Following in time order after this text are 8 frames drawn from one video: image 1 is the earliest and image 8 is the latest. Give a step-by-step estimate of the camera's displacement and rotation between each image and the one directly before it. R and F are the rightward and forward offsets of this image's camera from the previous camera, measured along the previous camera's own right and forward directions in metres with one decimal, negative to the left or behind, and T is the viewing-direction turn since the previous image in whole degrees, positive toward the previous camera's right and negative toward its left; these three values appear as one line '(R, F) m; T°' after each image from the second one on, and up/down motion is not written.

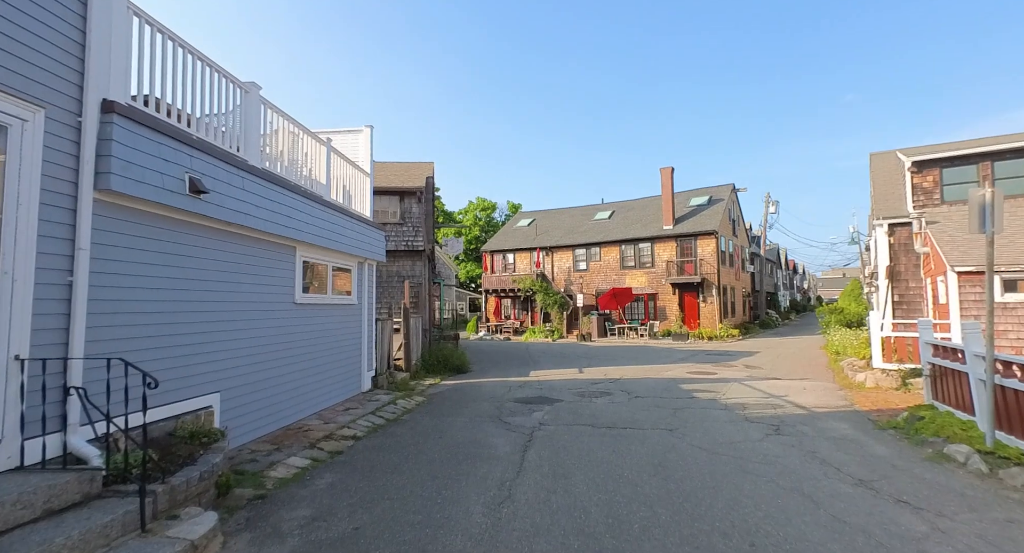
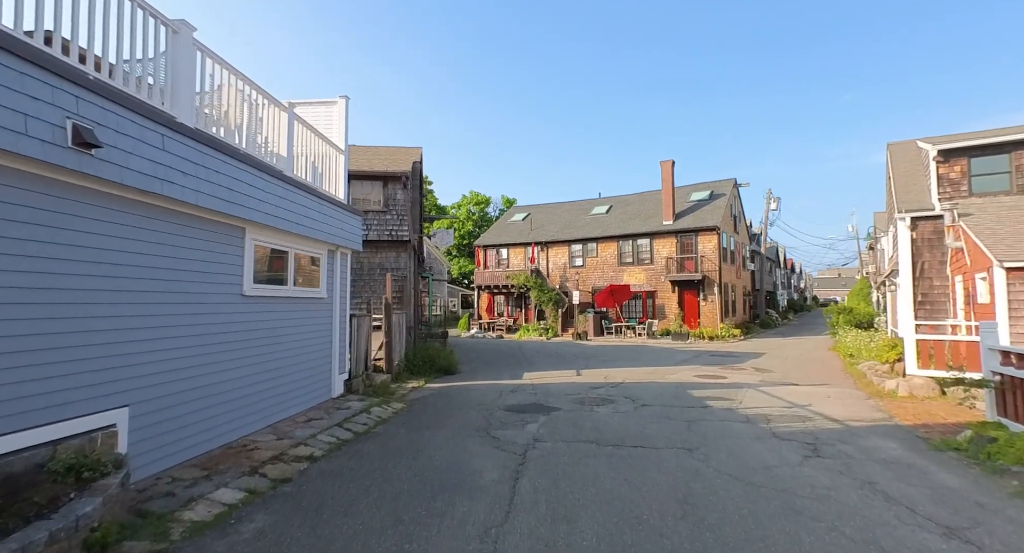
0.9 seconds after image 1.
(0.0, +1.1) m; +1°
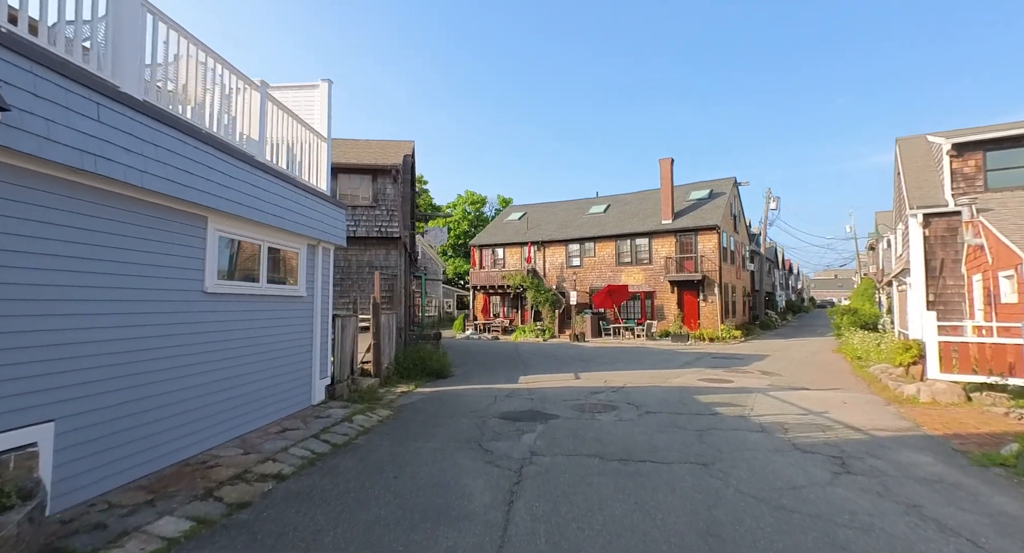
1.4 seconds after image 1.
(0.0, +0.6) m; 0°
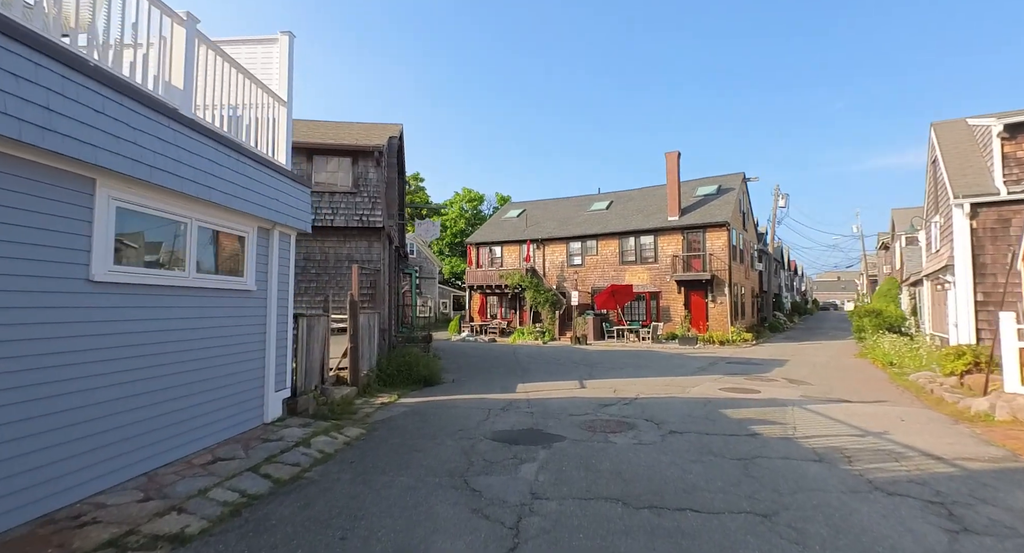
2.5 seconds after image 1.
(0.0, +1.3) m; 0°
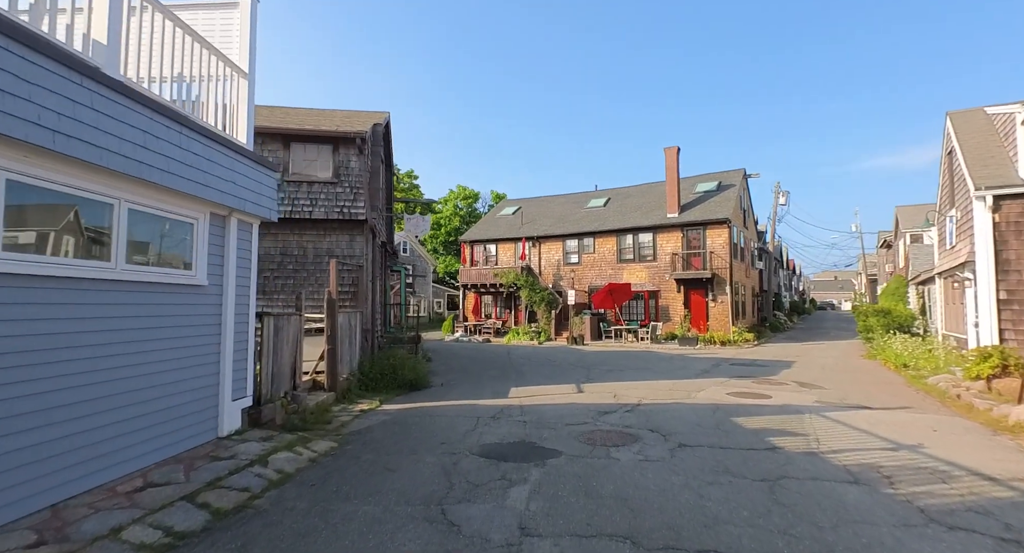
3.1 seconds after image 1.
(+0.1, +0.7) m; 0°
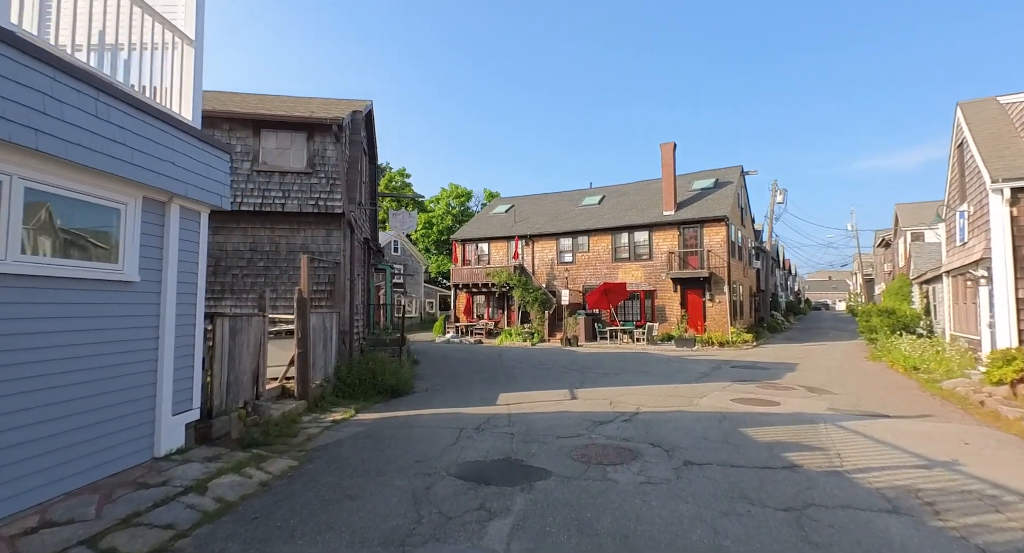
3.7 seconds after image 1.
(+0.1, +0.7) m; +1°
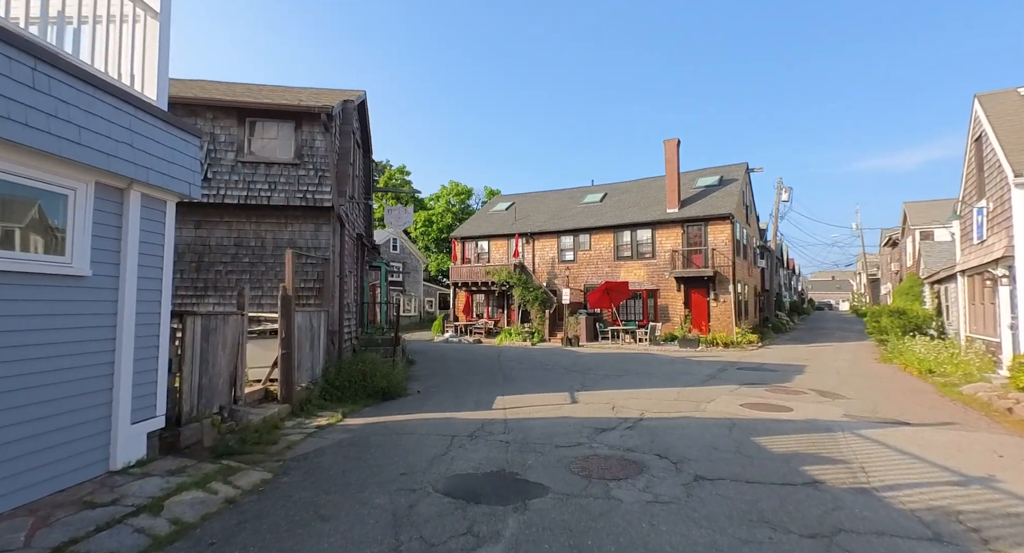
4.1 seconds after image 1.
(+0.1, +0.5) m; 0°
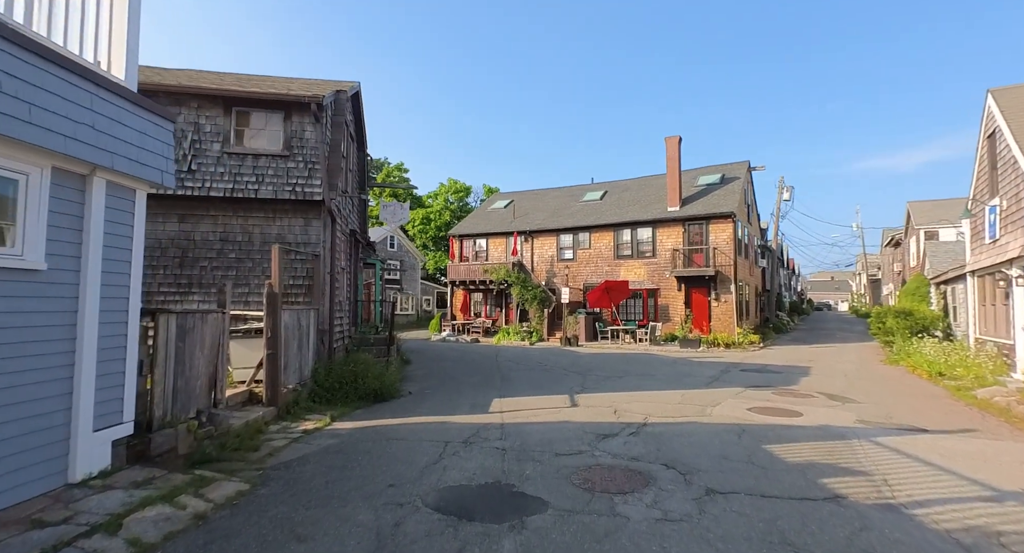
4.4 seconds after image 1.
(0.0, +0.4) m; 0°
